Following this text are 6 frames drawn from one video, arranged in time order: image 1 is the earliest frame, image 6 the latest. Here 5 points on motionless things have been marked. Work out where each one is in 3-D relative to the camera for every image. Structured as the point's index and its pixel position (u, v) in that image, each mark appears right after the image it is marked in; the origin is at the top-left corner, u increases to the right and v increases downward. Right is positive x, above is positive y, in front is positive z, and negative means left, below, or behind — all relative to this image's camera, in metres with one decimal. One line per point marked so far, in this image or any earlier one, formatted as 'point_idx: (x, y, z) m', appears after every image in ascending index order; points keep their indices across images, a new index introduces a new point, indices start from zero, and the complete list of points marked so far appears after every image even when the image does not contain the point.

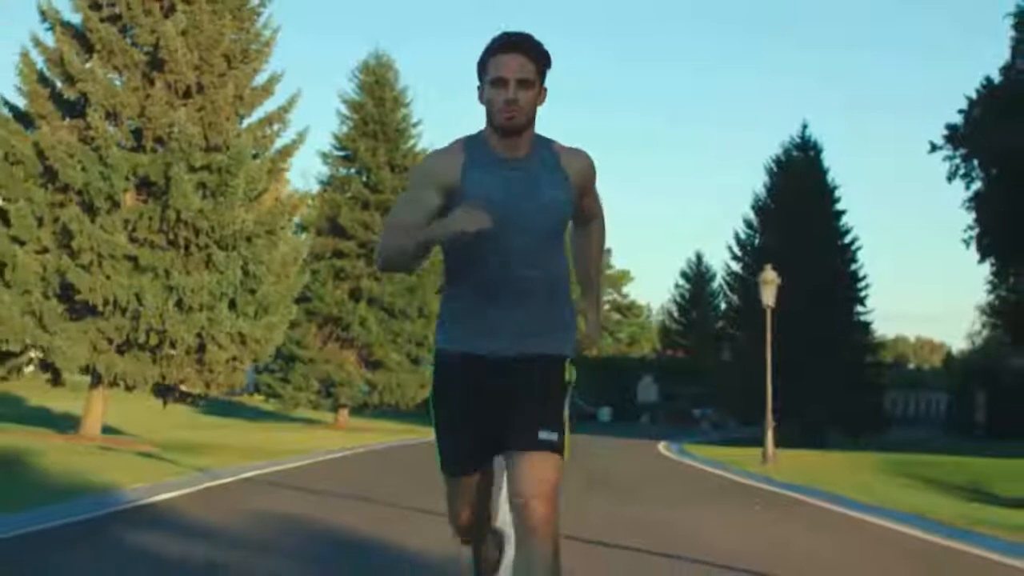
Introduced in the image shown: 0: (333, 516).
0: (-1.5, -2.1, +13.7) m
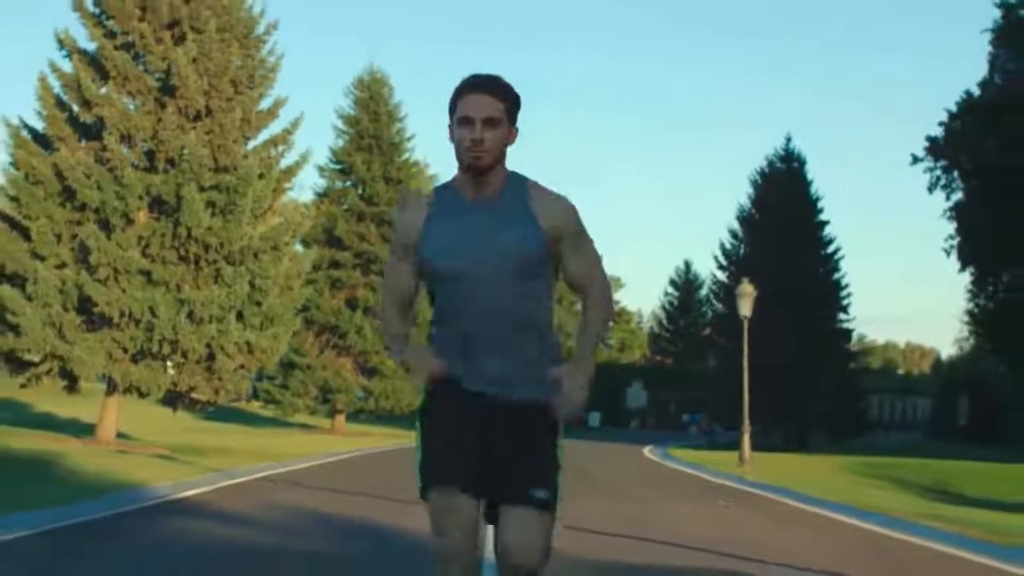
0: (-1.6, -2.3, +15.4) m
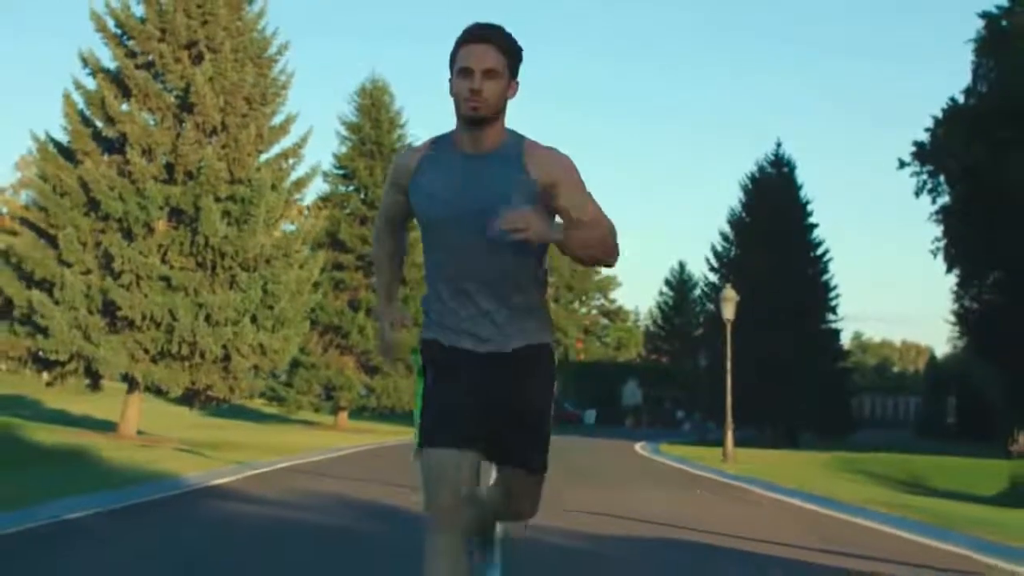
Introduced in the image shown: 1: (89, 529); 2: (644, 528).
0: (-1.6, -2.4, +17.3) m
1: (-4.2, -2.4, +14.6) m
2: (+1.5, -2.6, +16.3) m
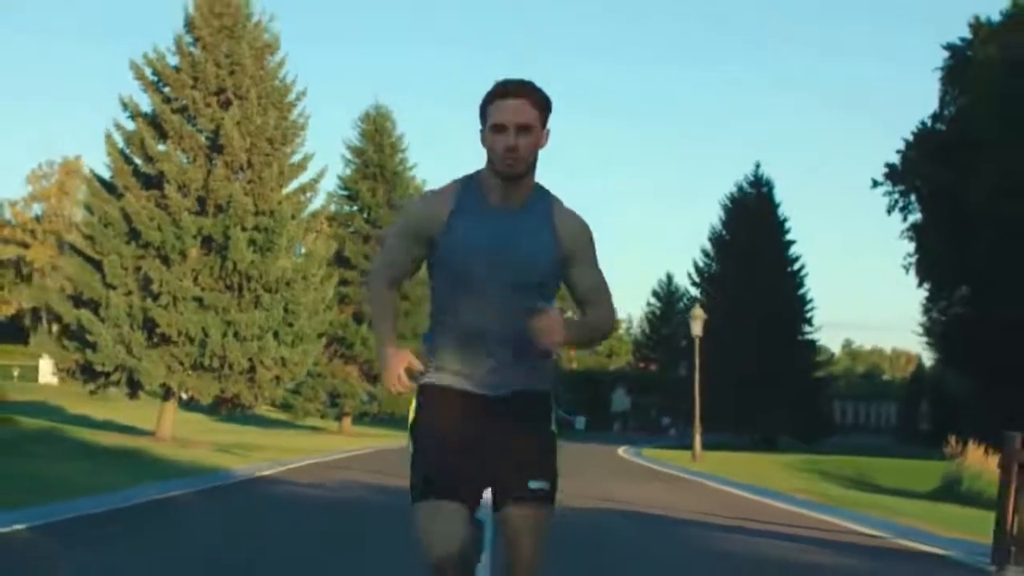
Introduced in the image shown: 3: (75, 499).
0: (-1.8, -2.9, +21.4) m
1: (-4.4, -2.8, +18.7) m
2: (+1.4, -3.0, +20.4) m
3: (-5.7, -2.8, +19.4) m
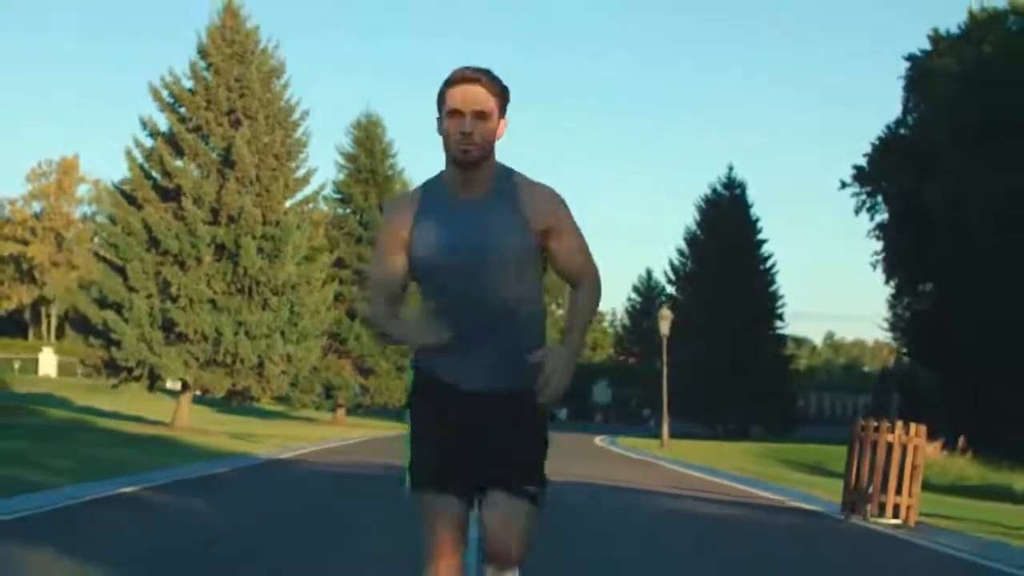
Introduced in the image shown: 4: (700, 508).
0: (-2.0, -3.0, +25.1) m
1: (-4.6, -3.0, +22.4) m
2: (+1.1, -3.2, +24.1) m
3: (-6.0, -3.0, +23.0) m
4: (+2.4, -3.0, +20.0) m
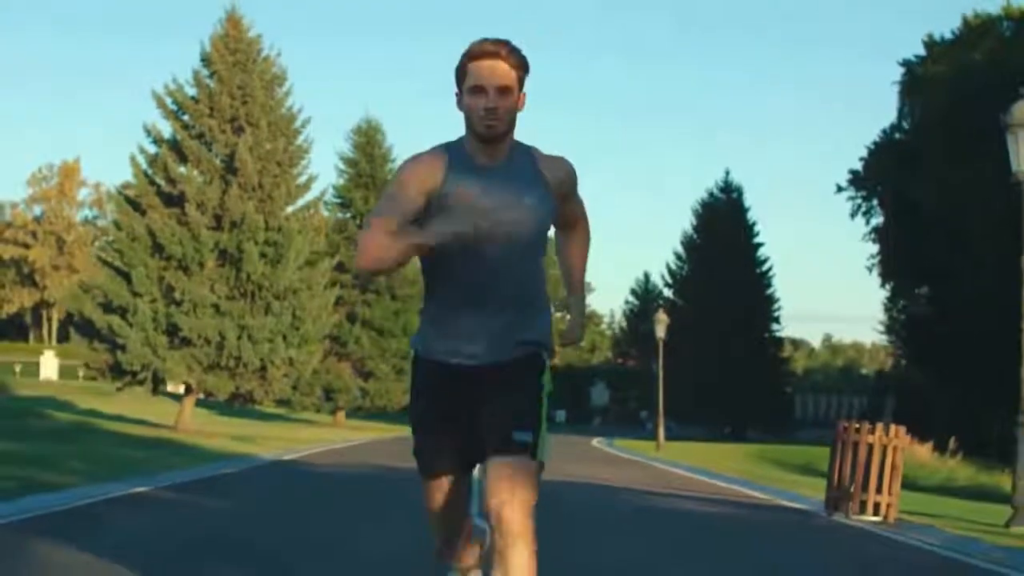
0: (-2.1, -3.1, +25.7) m
1: (-4.6, -3.1, +23.0) m
2: (+1.1, -3.3, +24.8) m
3: (-6.0, -3.1, +23.7) m
4: (+2.4, -3.1, +20.6) m
